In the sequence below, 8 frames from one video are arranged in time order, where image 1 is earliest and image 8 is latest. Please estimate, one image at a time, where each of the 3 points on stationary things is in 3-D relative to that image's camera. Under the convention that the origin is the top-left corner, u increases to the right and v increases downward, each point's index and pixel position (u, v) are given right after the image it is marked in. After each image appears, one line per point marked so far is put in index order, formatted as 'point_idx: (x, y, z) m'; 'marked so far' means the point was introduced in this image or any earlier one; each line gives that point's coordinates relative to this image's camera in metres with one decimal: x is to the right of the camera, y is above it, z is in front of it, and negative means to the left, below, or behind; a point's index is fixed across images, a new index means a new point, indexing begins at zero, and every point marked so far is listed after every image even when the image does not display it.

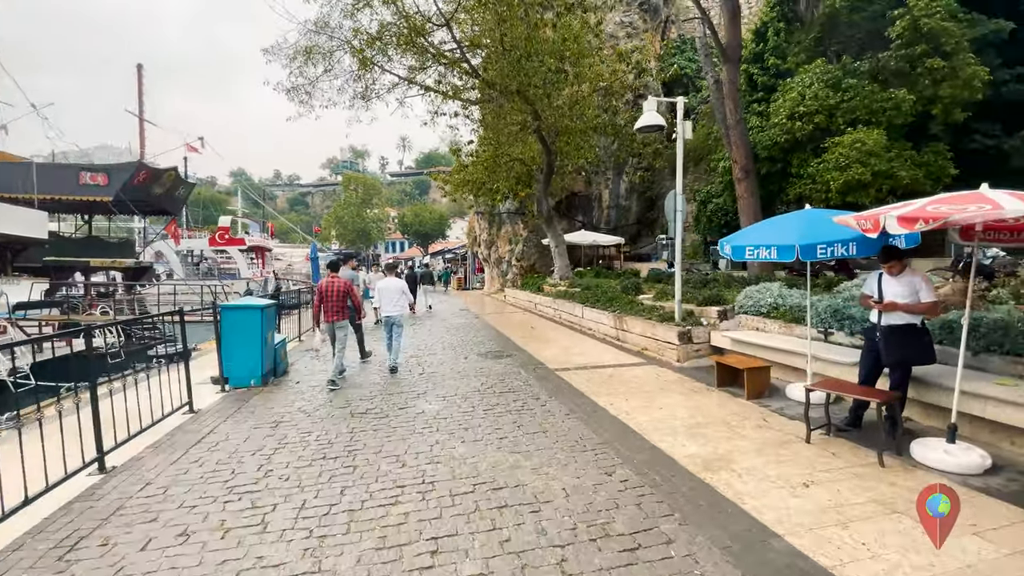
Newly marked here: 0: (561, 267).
0: (+2.0, +0.9, +19.1) m
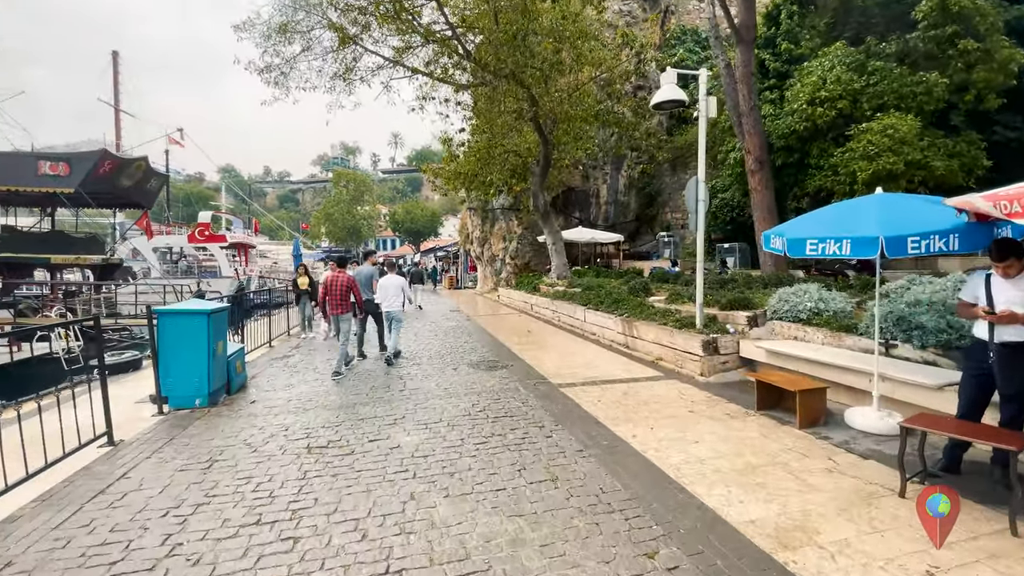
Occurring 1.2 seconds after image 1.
0: (+1.7, +0.9, +17.9) m
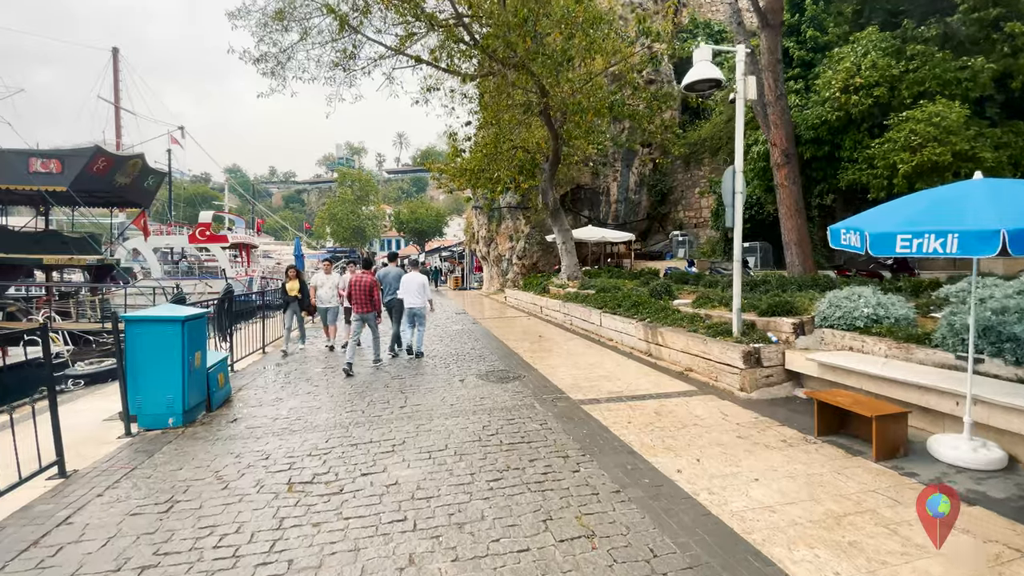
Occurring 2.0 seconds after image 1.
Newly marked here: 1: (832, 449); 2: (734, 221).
0: (+2.0, +0.8, +17.1) m
1: (+3.0, -1.5, +4.5) m
2: (+3.0, +0.9, +6.6) m
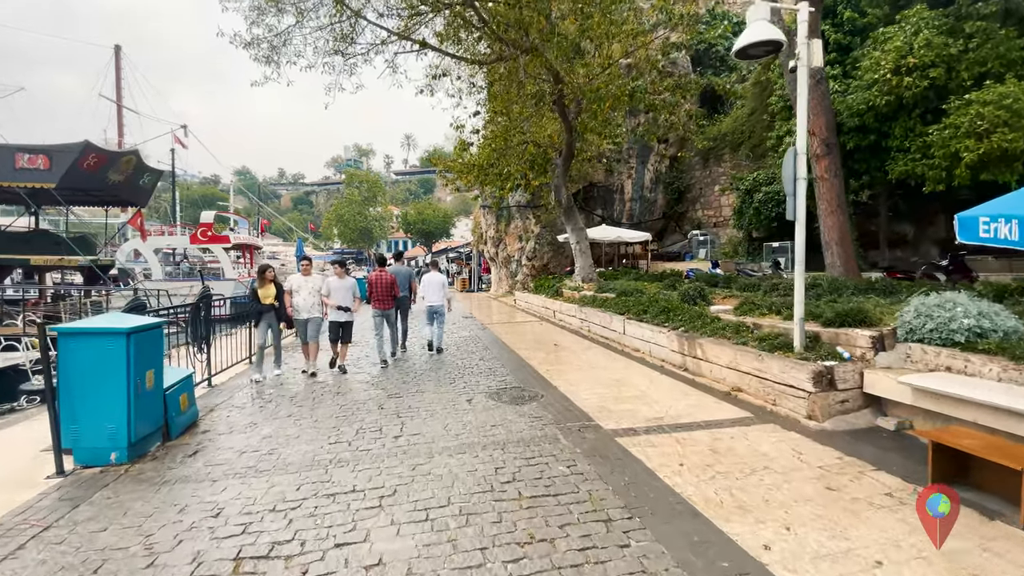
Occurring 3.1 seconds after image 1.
0: (+2.4, +0.7, +16.1) m
1: (+3.2, -1.6, +3.4) m
2: (+3.2, +0.9, +5.5) m
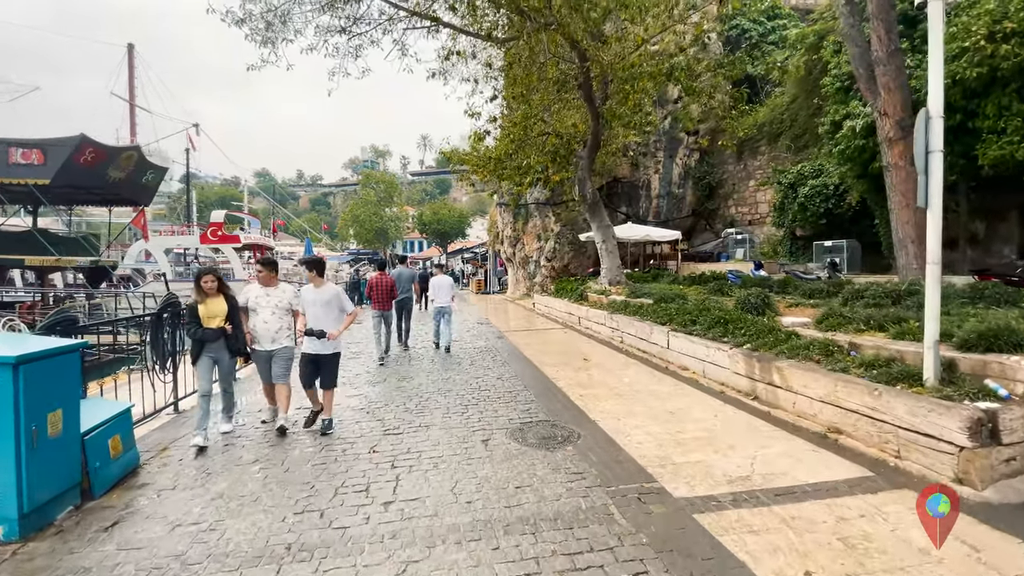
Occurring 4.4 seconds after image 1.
0: (+3.0, +0.6, +14.6) m
1: (+3.4, -1.7, +2.0) m
2: (+3.5, +0.8, +4.1) m
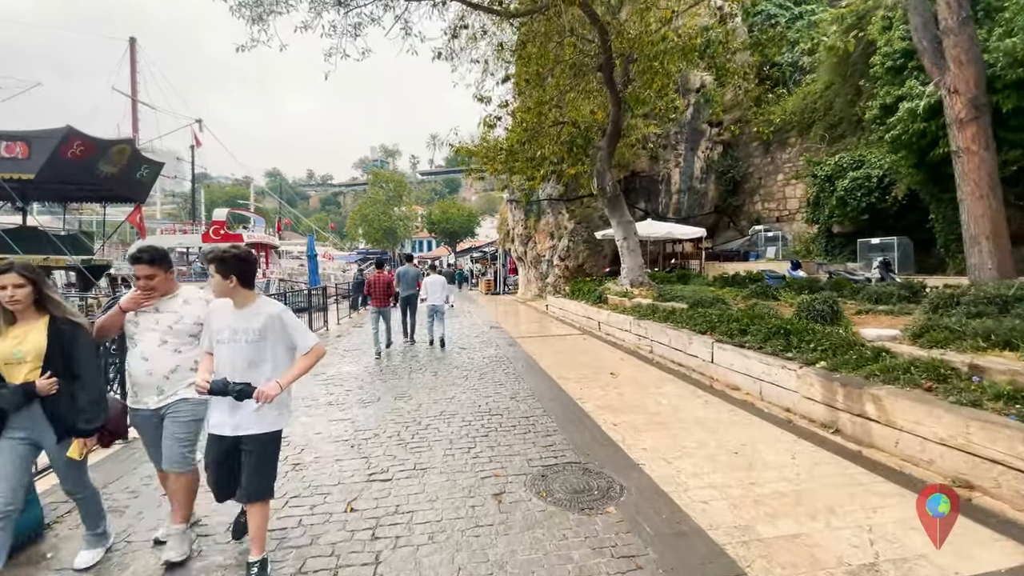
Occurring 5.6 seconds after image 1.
0: (+3.3, +0.6, +13.4) m
1: (+3.5, -1.7, +0.8) m
2: (+3.7, +0.7, +2.9) m
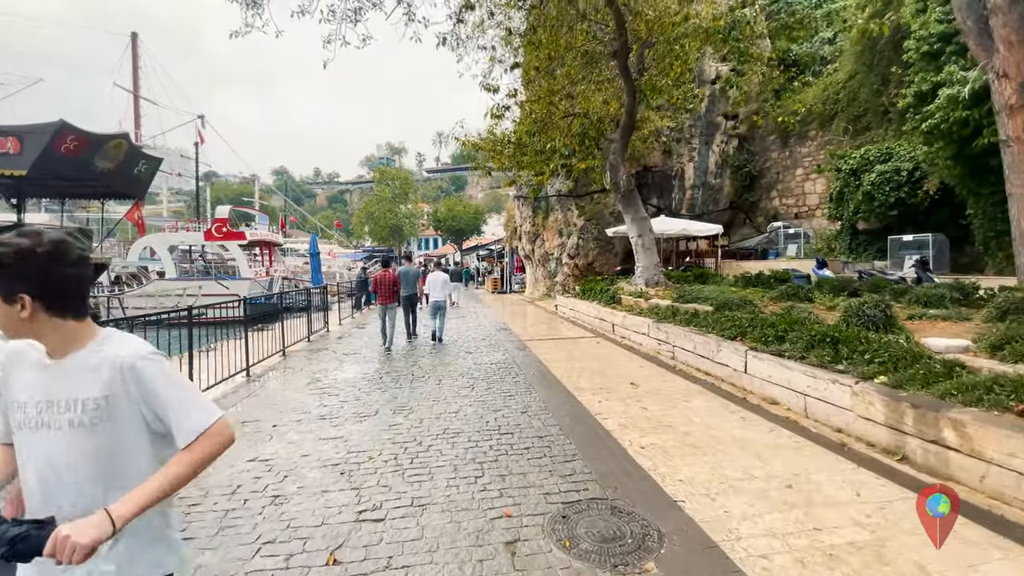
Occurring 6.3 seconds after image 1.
0: (+3.6, +0.6, +12.8) m
1: (+3.5, -1.8, +0.1) m
2: (+3.8, +0.7, +2.2) m
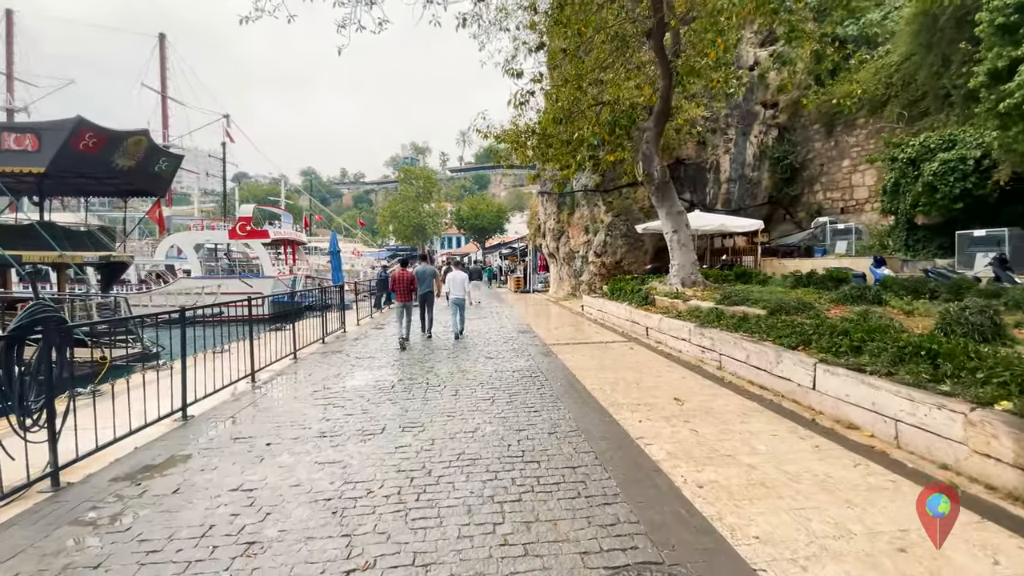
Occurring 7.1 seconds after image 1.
0: (+4.2, +0.6, +11.8) m
1: (+3.5, -1.8, -0.8) m
2: (+3.9, +0.6, +1.3) m
